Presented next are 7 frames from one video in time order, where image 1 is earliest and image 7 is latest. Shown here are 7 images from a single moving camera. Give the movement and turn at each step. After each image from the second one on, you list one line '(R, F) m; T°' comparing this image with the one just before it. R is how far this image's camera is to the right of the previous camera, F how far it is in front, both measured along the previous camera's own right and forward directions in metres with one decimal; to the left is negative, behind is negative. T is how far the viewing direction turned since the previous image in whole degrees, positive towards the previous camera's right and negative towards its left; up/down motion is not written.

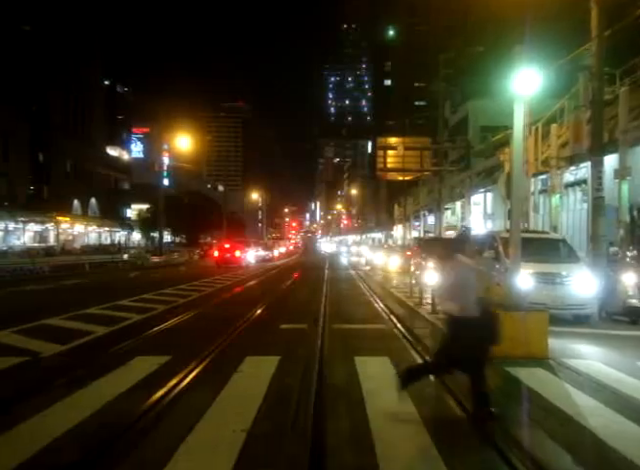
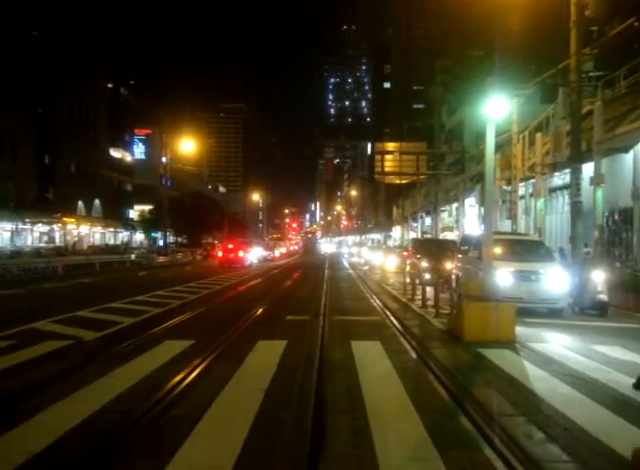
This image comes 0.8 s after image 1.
(0.0, -1.5) m; 0°
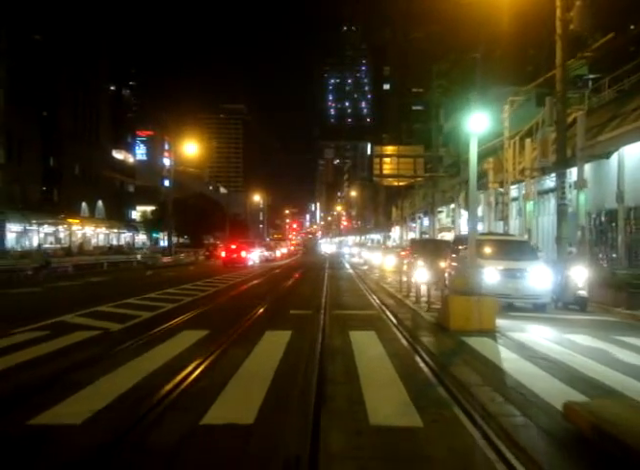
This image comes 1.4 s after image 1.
(0.0, -1.2) m; 0°
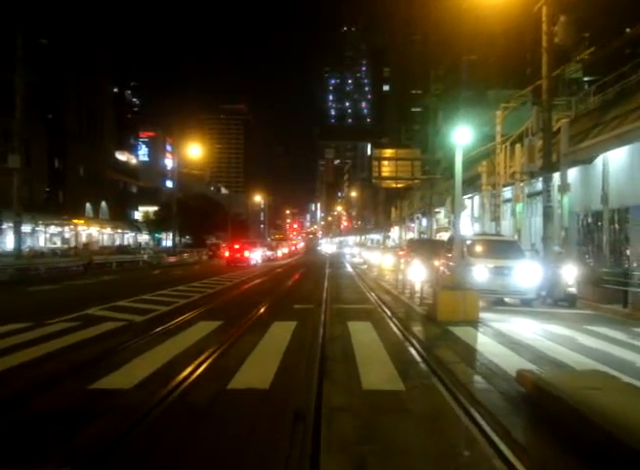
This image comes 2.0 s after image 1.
(0.0, -1.3) m; 0°
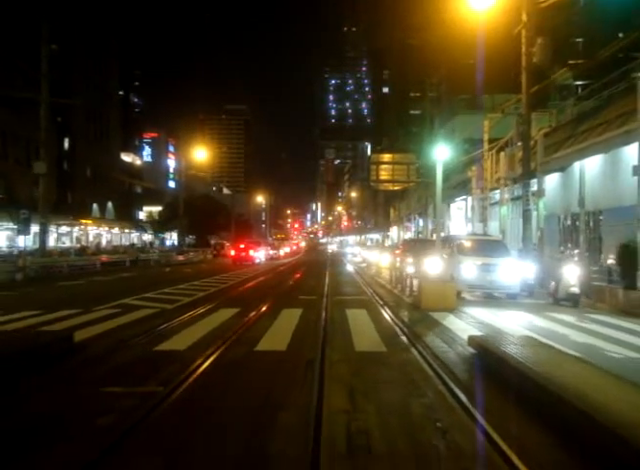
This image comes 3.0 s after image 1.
(-0.1, -2.4) m; 0°
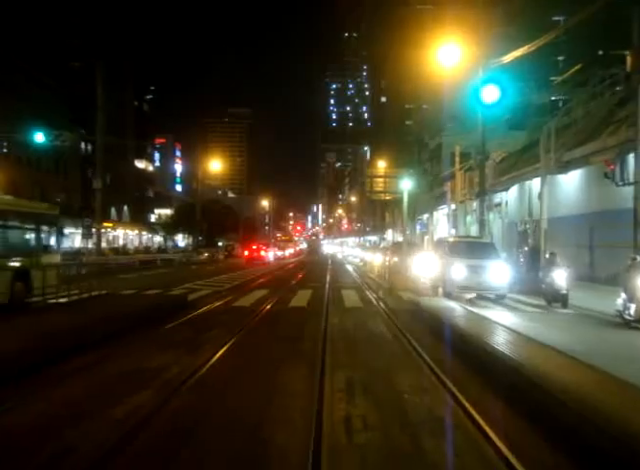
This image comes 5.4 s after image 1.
(-0.2, -7.1) m; 0°
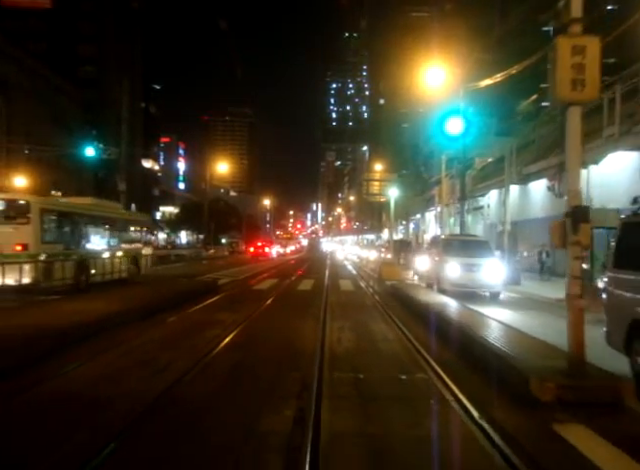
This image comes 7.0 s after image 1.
(-0.1, -4.4) m; 0°
